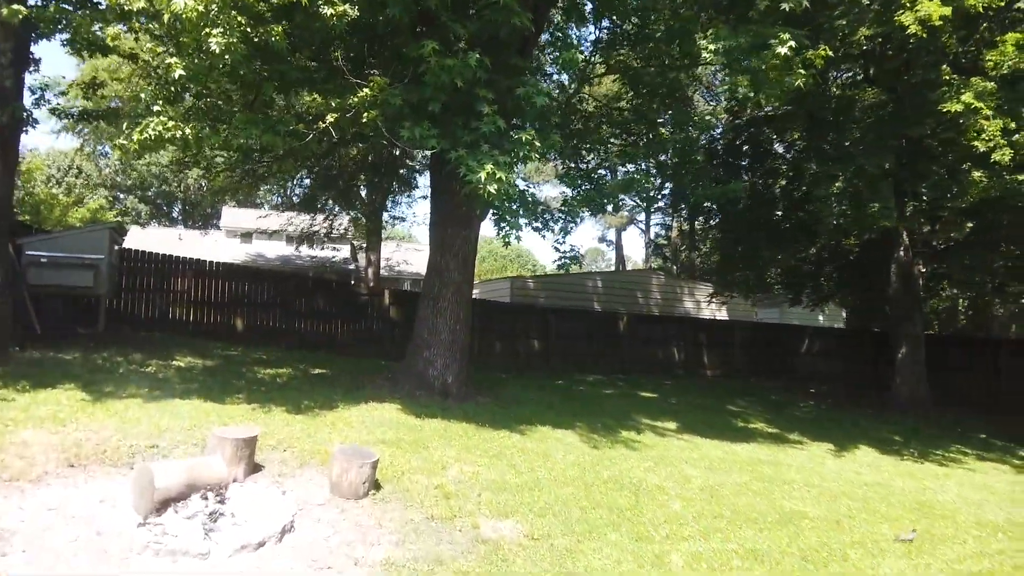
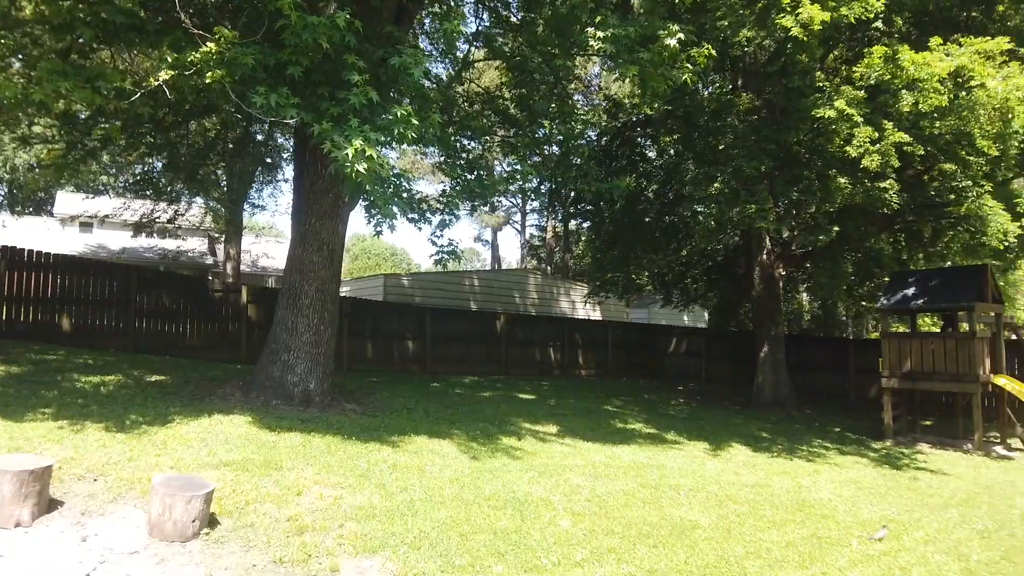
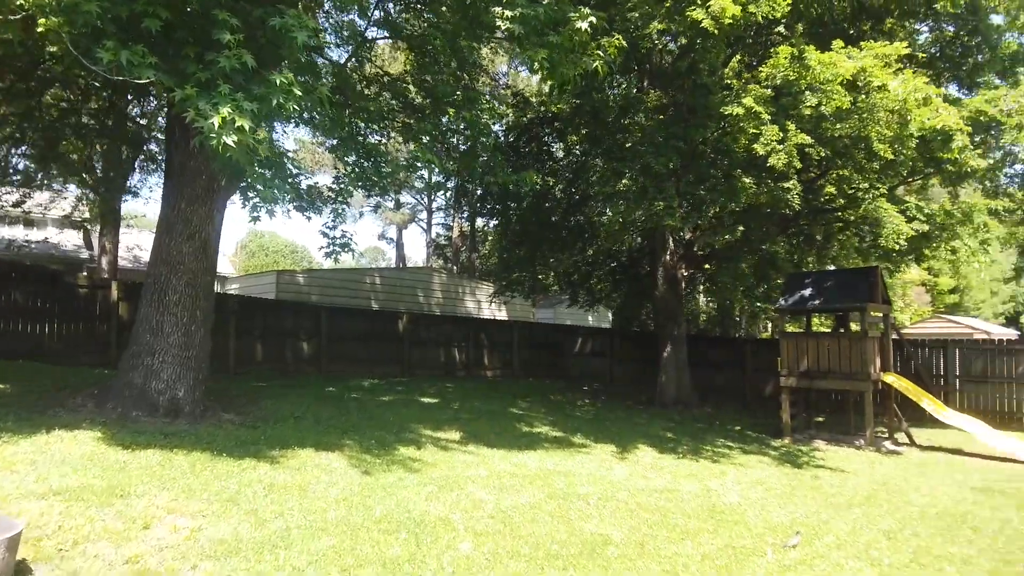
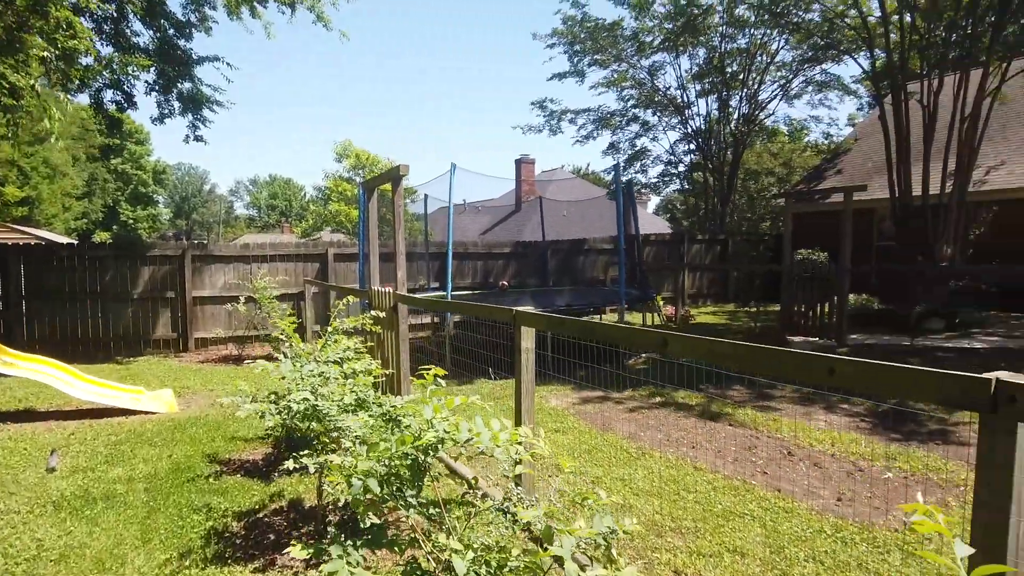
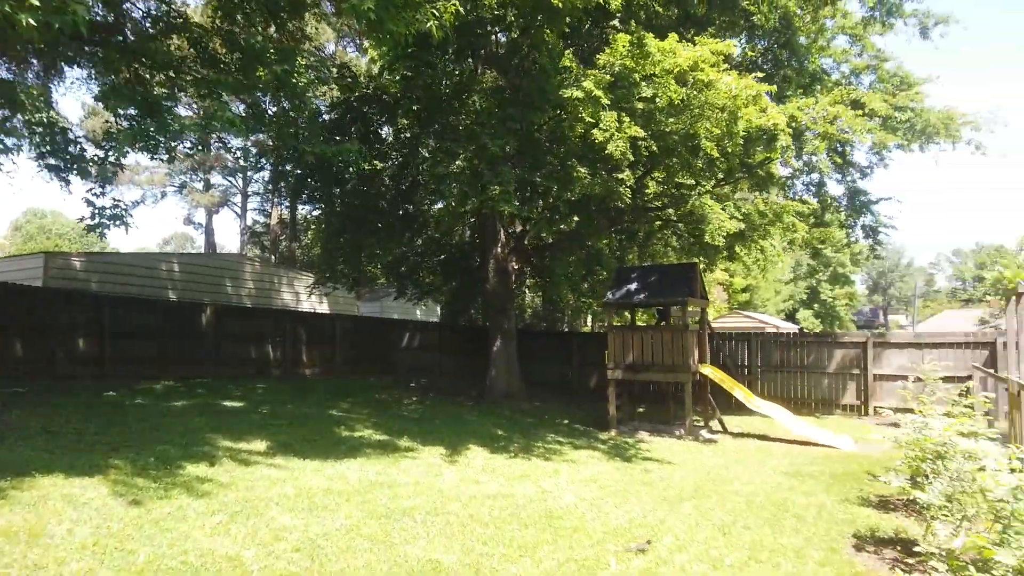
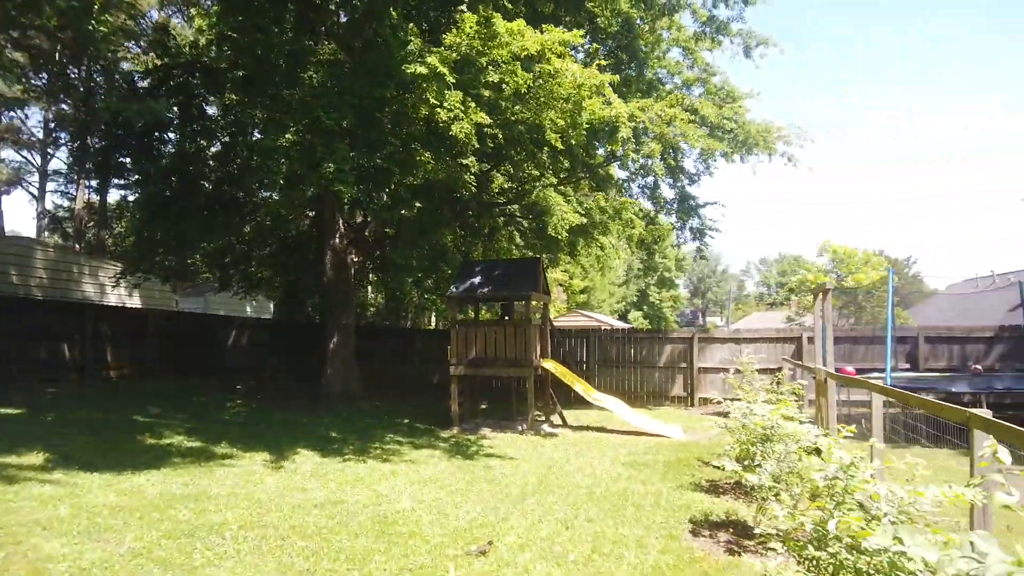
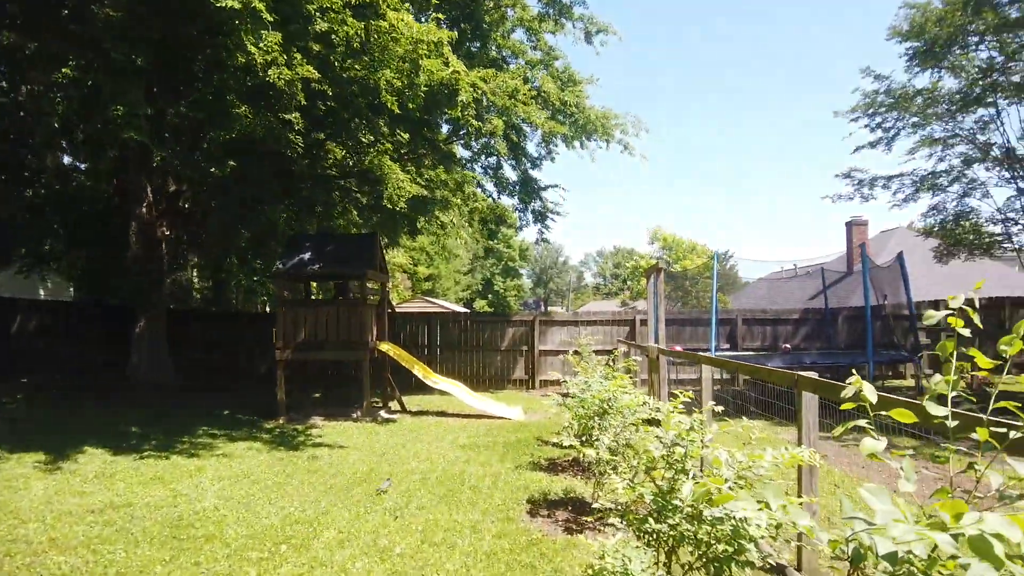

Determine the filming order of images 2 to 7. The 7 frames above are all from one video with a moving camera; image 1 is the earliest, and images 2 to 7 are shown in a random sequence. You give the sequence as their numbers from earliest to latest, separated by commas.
2, 3, 5, 6, 7, 4
